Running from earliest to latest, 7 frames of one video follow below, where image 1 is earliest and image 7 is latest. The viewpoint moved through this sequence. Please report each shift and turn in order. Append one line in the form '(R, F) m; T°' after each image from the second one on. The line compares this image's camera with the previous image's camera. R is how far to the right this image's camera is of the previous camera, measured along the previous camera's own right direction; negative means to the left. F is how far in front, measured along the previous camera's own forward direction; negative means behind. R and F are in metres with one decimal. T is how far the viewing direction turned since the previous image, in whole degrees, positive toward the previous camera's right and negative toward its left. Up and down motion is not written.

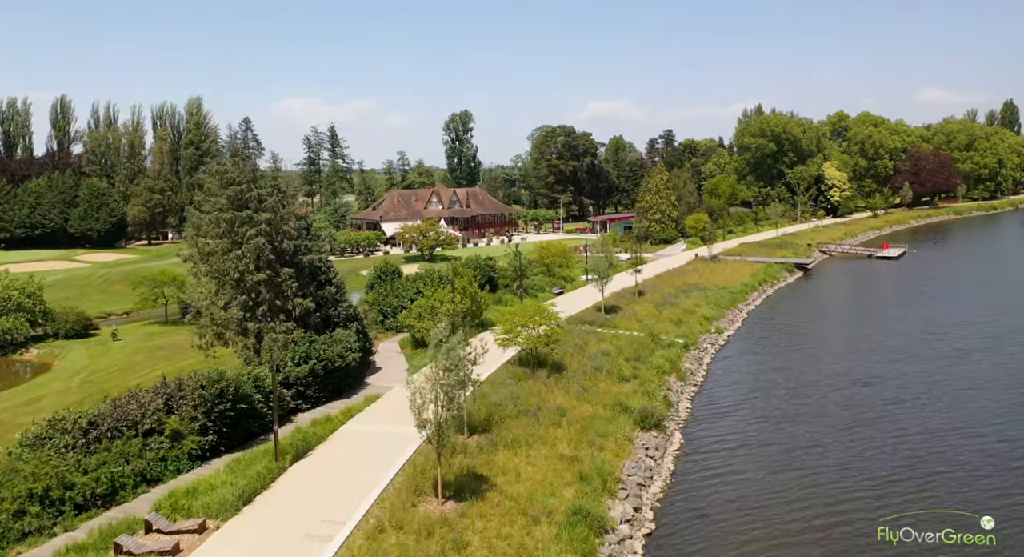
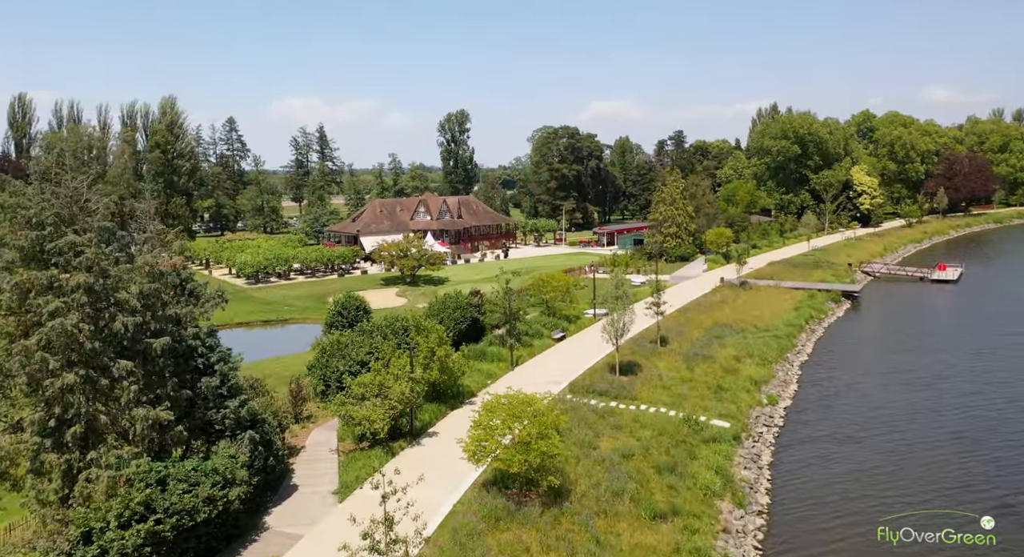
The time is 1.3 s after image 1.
(+0.8, +10.2) m; 0°
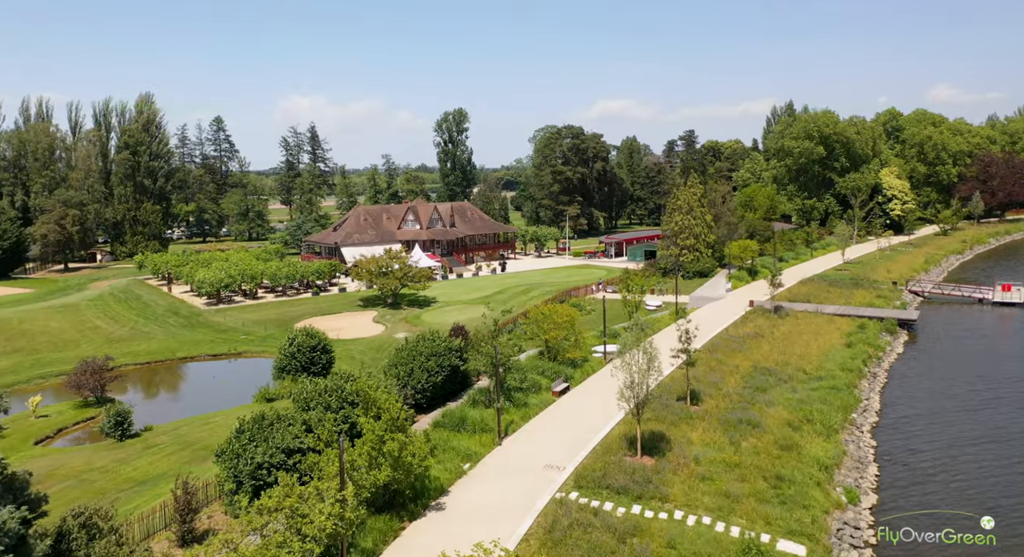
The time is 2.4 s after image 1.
(+0.6, +8.4) m; 0°
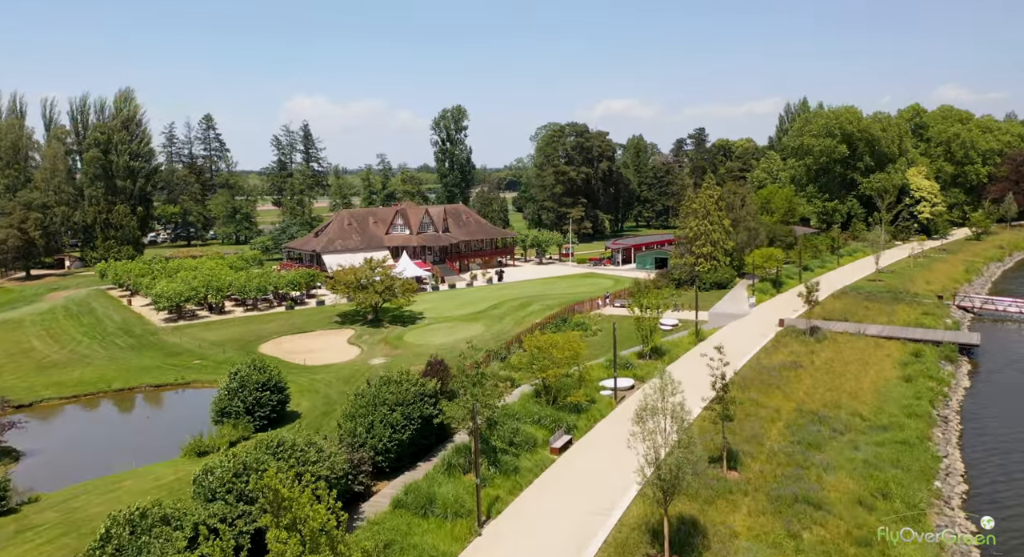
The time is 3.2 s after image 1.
(+0.6, +6.6) m; 0°
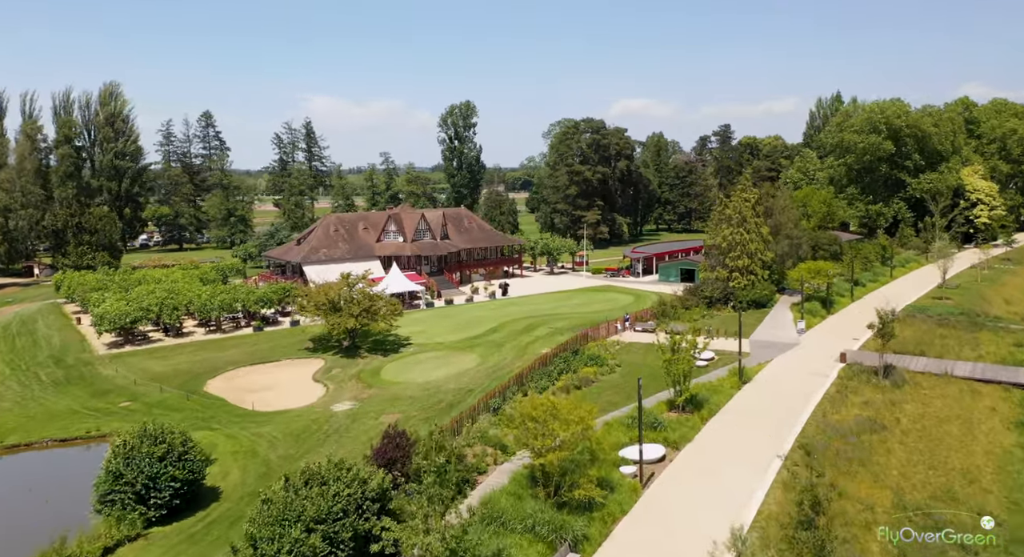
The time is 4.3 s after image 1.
(+0.9, +8.2) m; -1°
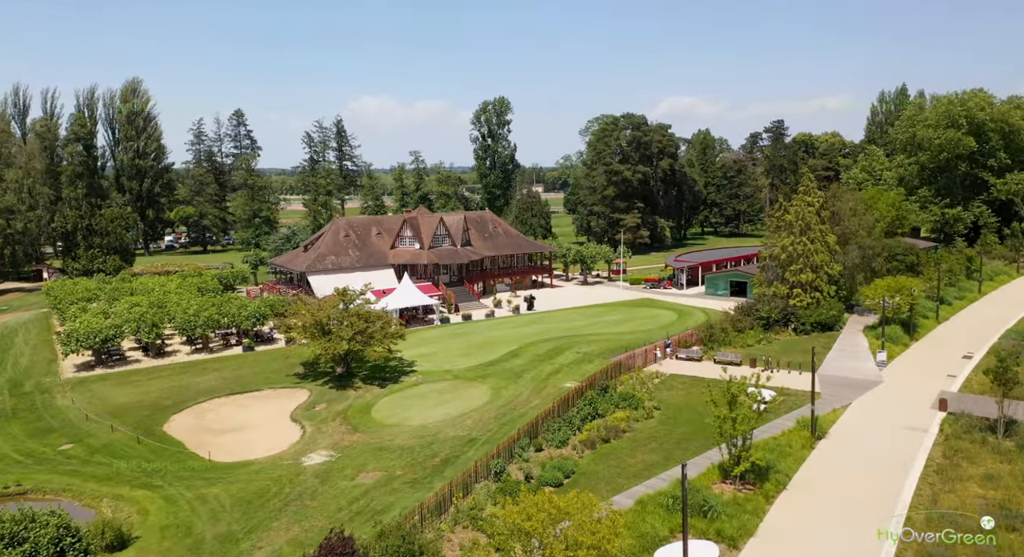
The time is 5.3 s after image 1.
(+1.1, +6.6) m; -3°
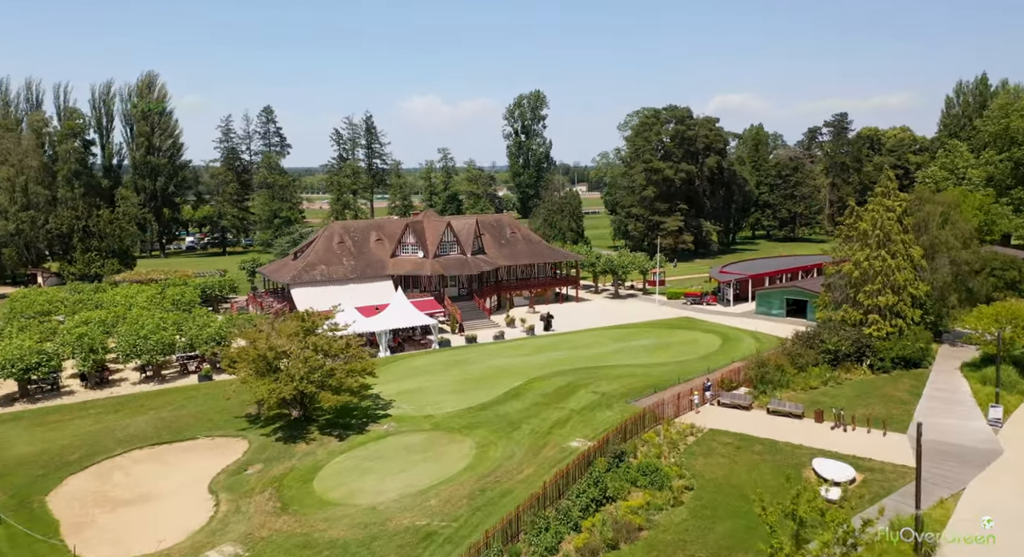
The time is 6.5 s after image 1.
(+2.1, +8.0) m; -4°
